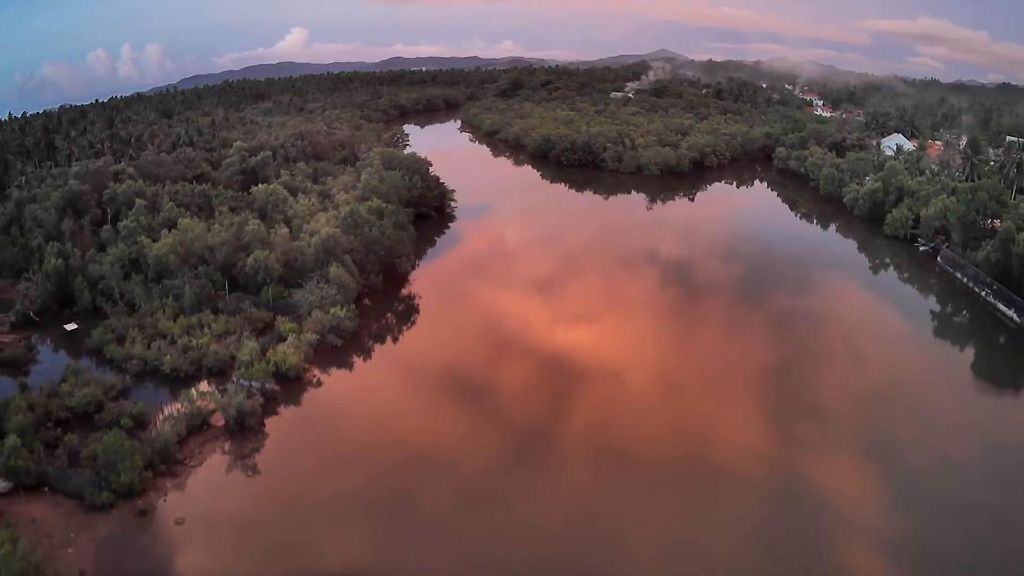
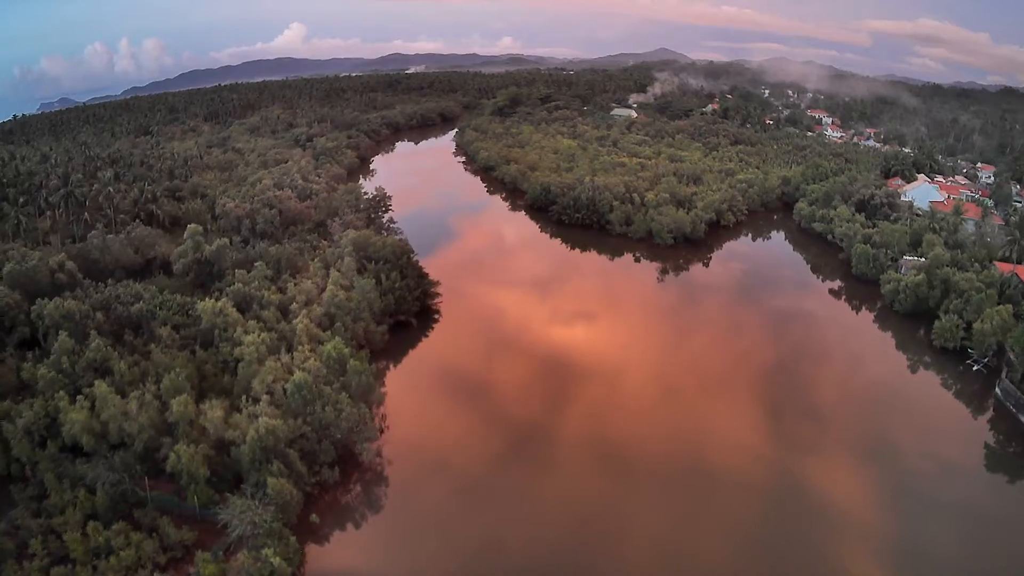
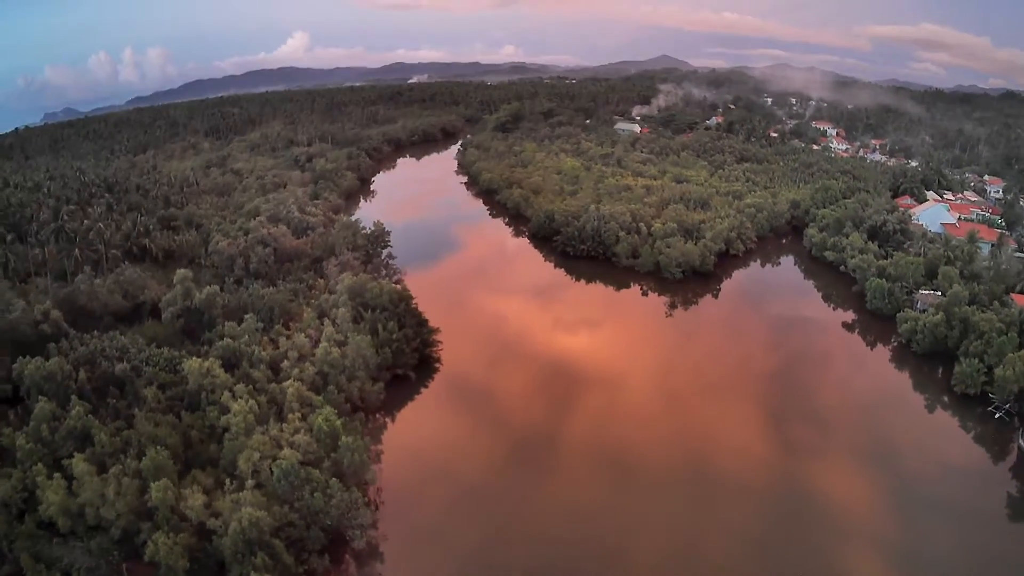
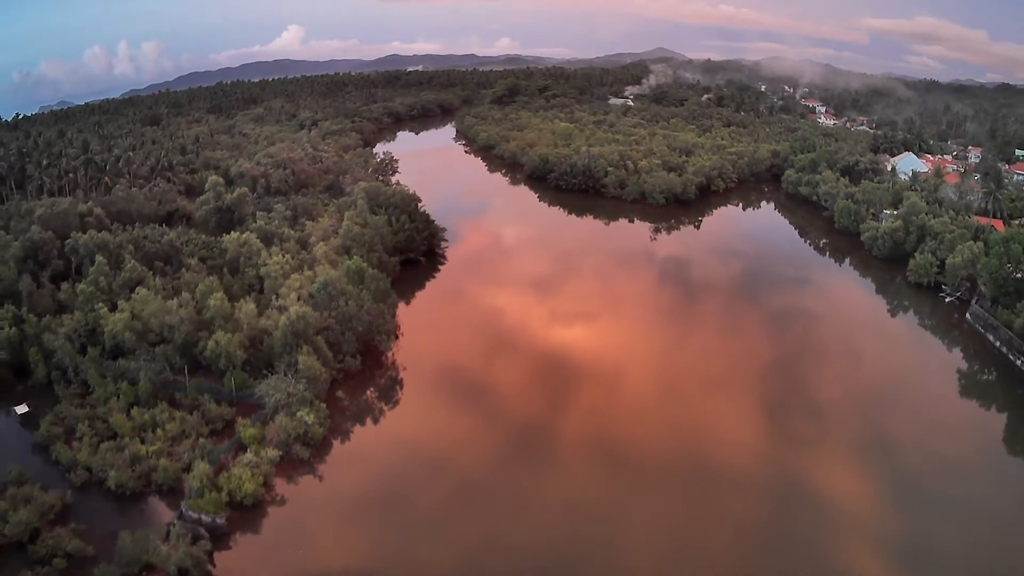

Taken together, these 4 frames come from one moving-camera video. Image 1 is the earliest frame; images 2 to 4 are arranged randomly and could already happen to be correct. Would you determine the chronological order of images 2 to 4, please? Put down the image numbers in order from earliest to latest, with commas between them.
4, 2, 3
